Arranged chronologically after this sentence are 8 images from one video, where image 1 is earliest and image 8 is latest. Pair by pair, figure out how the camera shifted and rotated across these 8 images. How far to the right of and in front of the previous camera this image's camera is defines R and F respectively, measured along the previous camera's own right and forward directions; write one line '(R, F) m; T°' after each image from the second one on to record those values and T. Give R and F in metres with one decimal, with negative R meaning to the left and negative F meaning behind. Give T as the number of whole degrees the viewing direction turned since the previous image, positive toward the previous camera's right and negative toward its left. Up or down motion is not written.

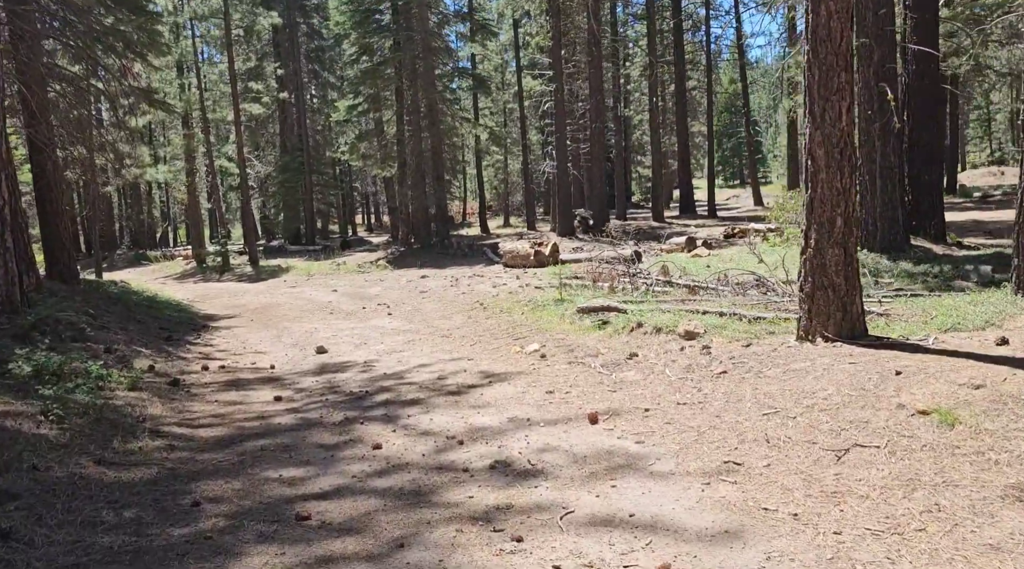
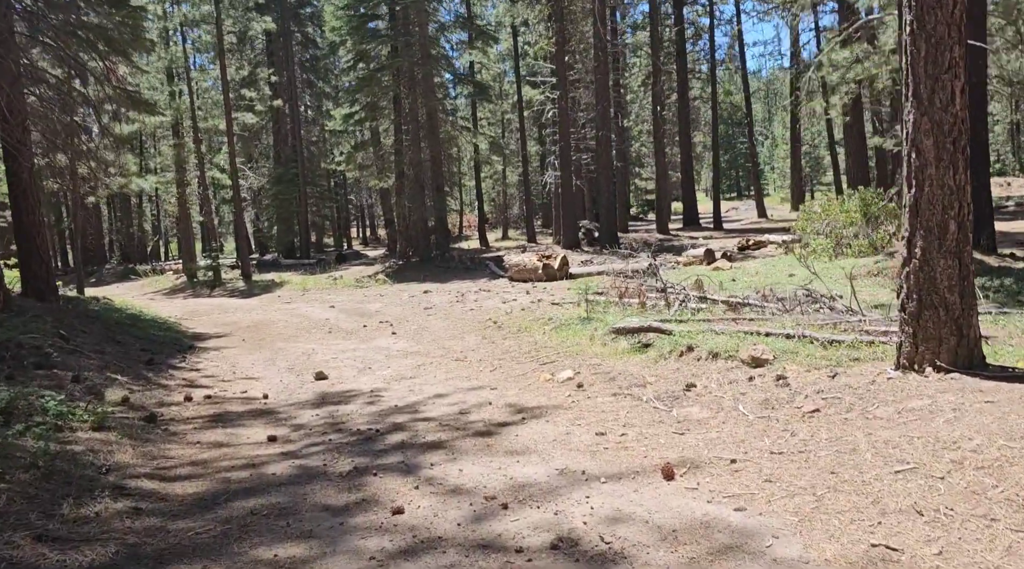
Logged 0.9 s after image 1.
(-0.3, +1.2) m; 0°
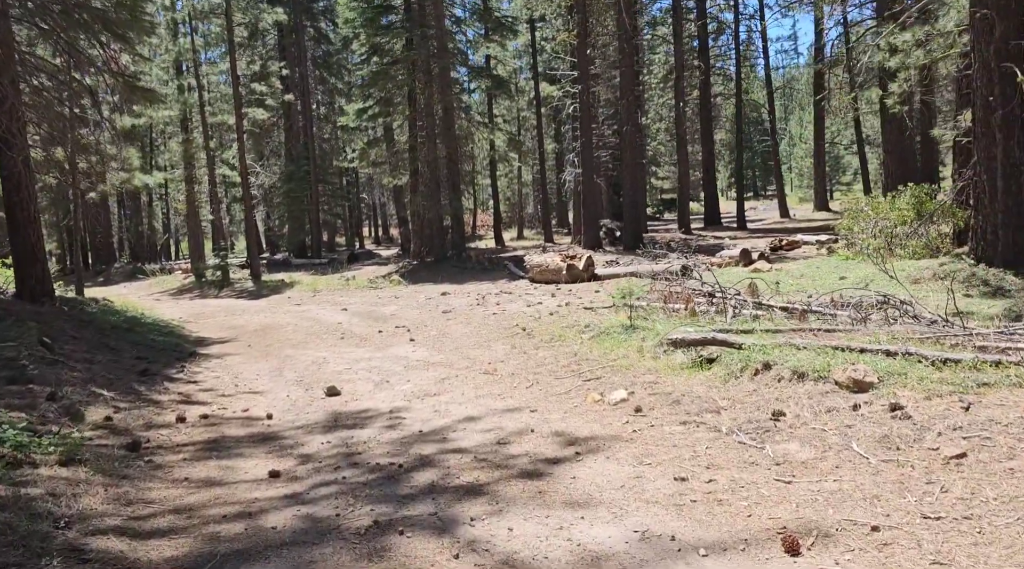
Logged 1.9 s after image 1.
(-0.2, +1.1) m; -1°
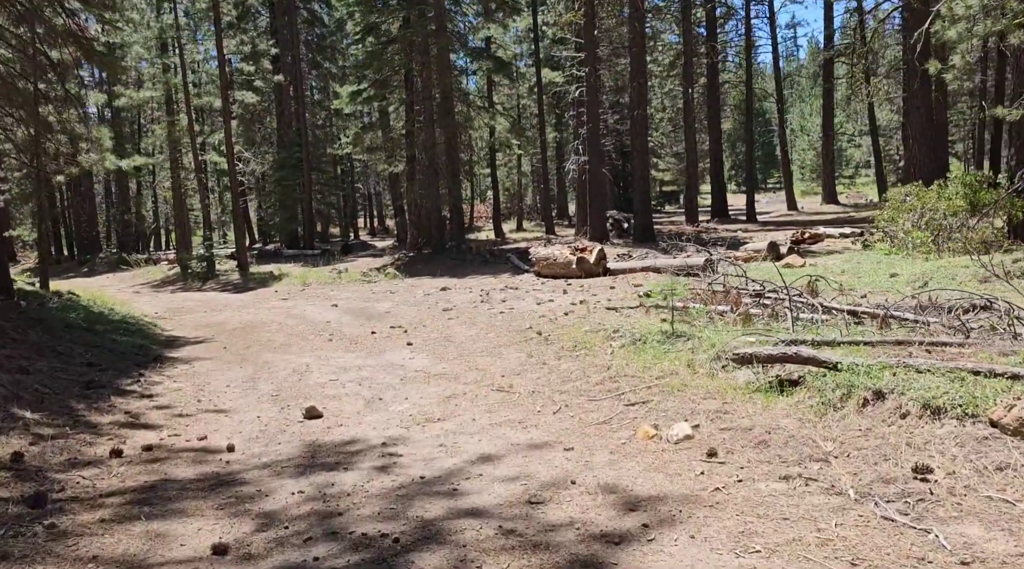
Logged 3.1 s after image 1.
(-0.2, +1.6) m; 0°
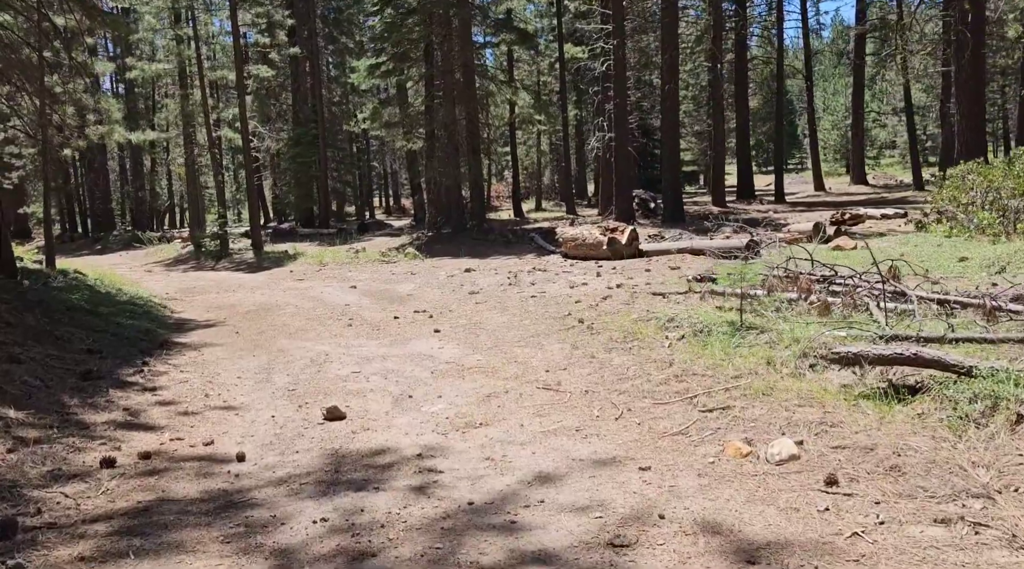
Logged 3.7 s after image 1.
(-0.2, +0.9) m; -1°
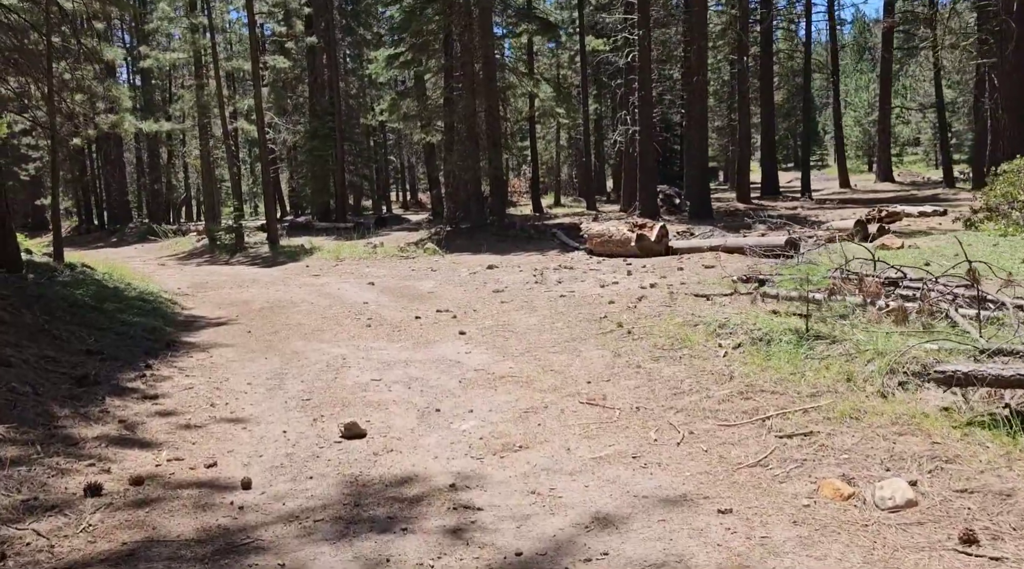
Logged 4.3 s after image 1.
(-0.2, +0.7) m; -1°
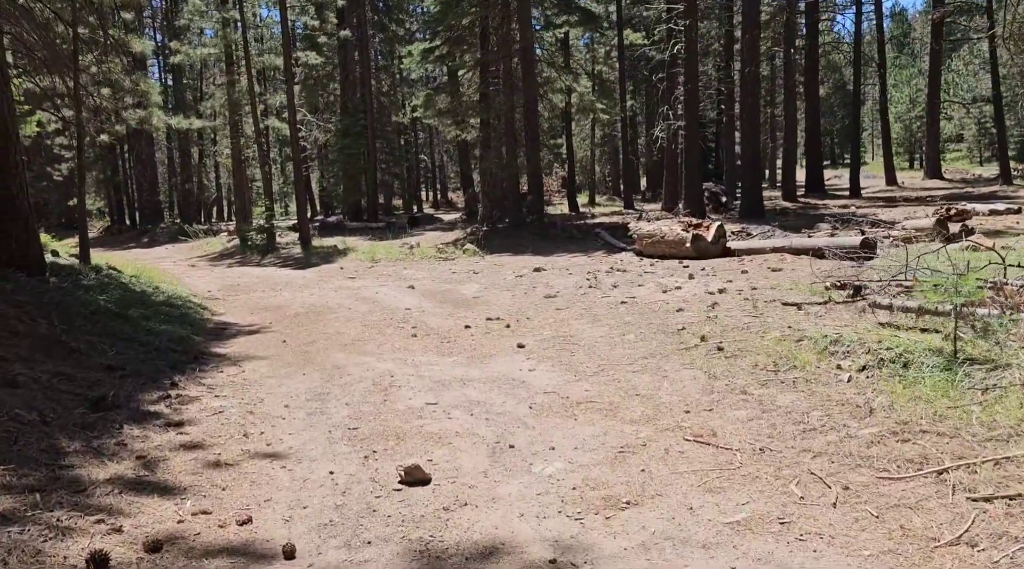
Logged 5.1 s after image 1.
(-0.3, +1.0) m; -2°
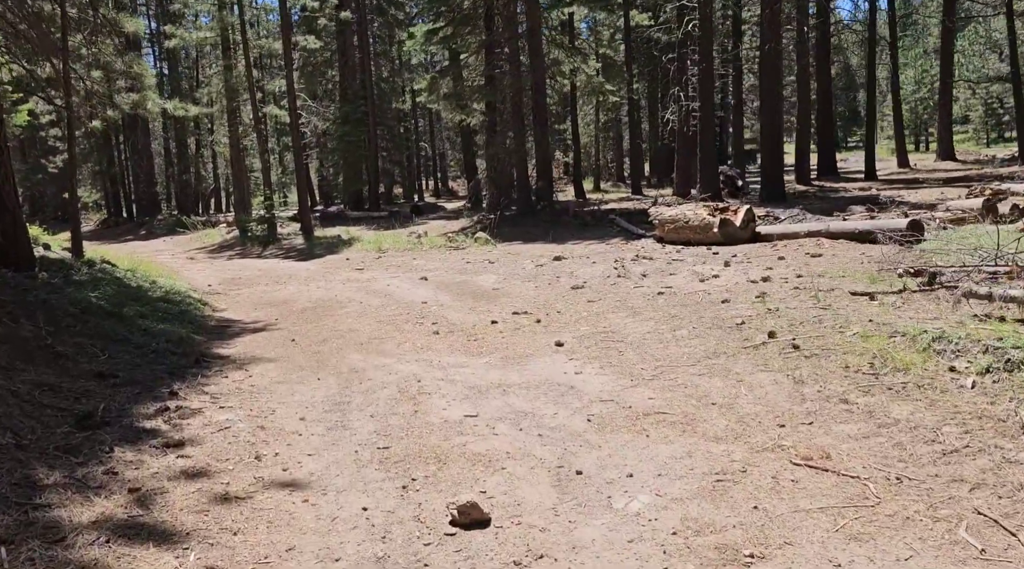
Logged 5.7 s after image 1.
(-0.3, +0.9) m; 0°
